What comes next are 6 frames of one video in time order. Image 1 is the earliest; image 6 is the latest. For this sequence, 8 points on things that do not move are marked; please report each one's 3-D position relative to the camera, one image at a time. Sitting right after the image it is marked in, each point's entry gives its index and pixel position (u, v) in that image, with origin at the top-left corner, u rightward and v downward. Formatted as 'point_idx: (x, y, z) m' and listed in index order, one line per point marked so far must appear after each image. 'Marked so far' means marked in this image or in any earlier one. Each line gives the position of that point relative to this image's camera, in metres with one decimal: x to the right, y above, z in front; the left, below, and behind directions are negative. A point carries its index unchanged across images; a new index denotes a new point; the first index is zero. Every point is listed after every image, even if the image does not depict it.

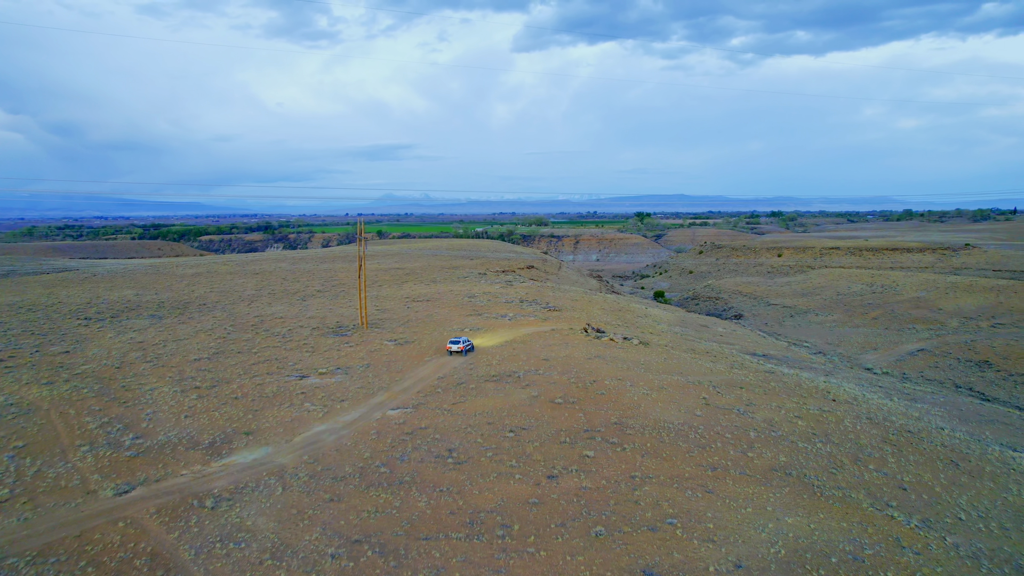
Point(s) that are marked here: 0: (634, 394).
0: (+2.5, -2.2, +14.2) m
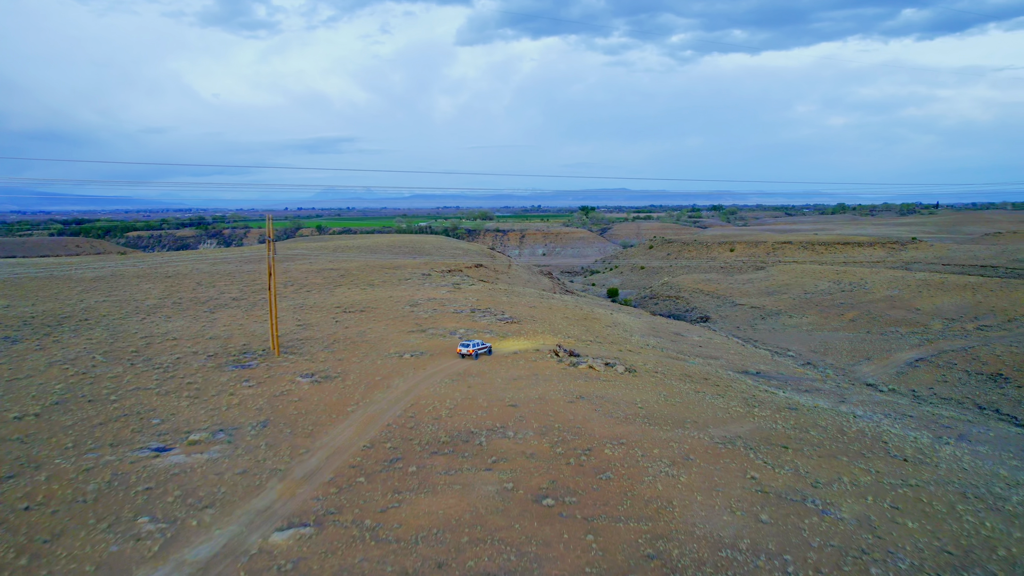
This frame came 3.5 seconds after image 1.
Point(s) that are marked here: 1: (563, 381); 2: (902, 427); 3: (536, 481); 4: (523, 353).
0: (+1.9, -2.6, +9.6) m
1: (+1.2, -2.2, +16.2) m
2: (+9.1, -3.3, +16.5) m
3: (+0.3, -2.6, +9.4) m
4: (+0.3, -1.8, +19.5) m
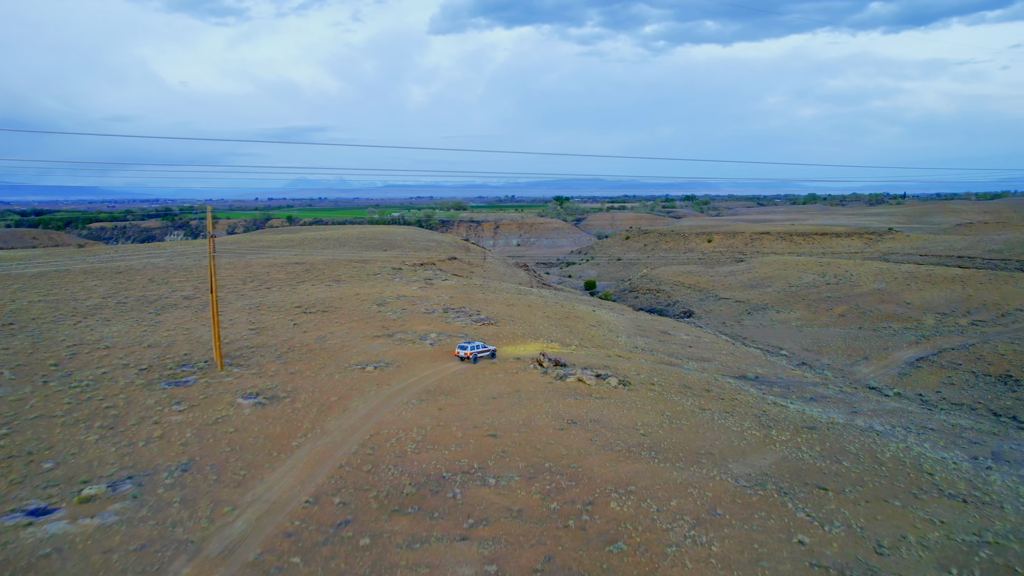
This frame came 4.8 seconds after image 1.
0: (+1.8, -2.8, +7.4) m
1: (+0.8, -2.2, +13.9) m
2: (+8.7, -3.3, +14.5) m
3: (+0.1, -2.7, +7.2) m
4: (-0.2, -1.9, +17.2) m
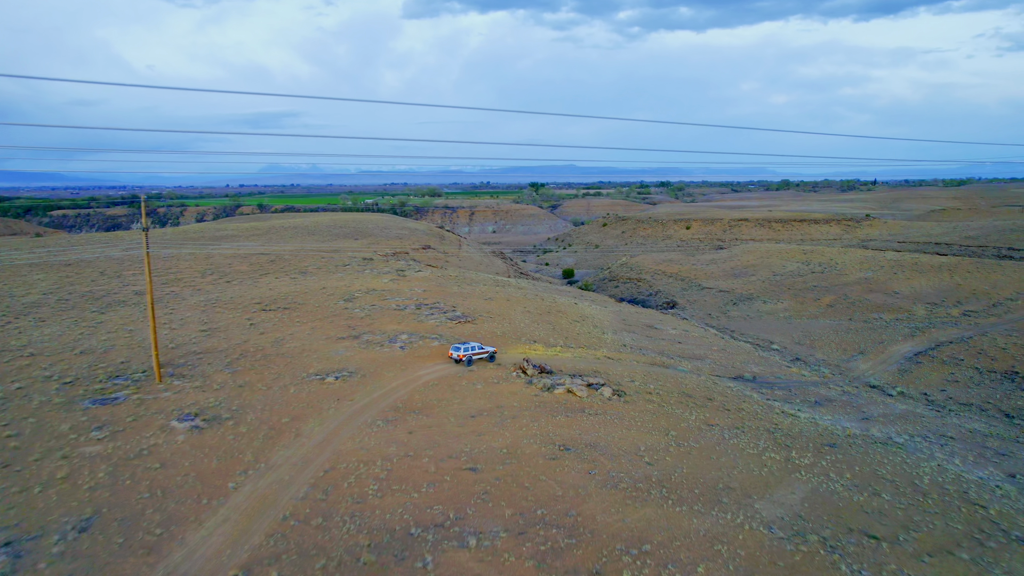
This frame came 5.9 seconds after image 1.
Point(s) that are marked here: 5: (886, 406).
0: (+1.7, -2.9, +5.6) m
1: (+0.5, -2.3, +12.1) m
2: (+8.4, -3.3, +13.0) m
3: (+0.1, -2.9, +5.3) m
4: (-0.7, -1.8, +15.3) m
5: (+10.6, -3.3, +19.9) m
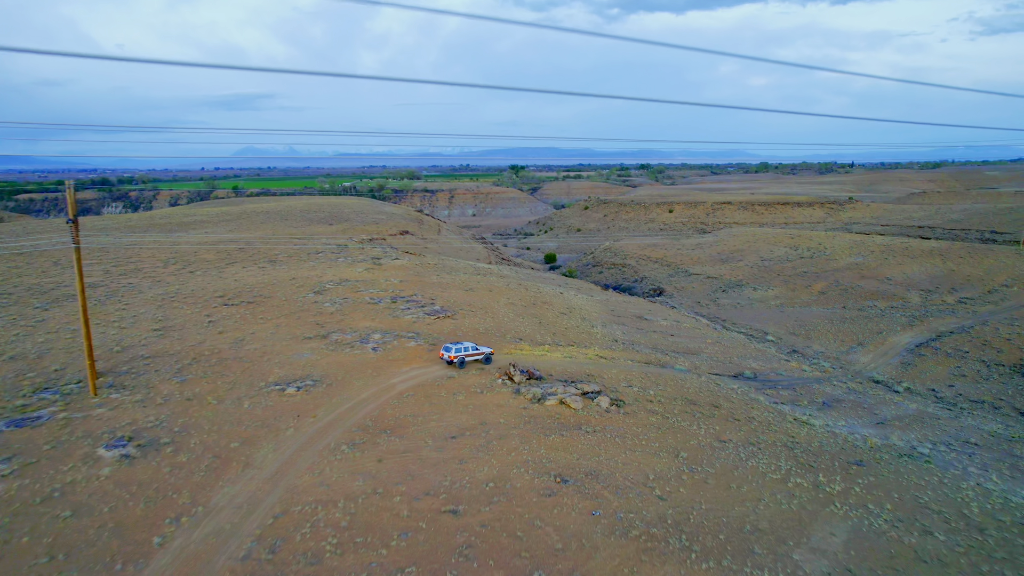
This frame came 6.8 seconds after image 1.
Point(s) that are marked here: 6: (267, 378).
0: (+1.7, -3.1, +4.0) m
1: (+0.3, -2.3, +10.5) m
2: (+8.1, -3.2, +11.6) m
3: (+0.1, -3.1, +3.7) m
4: (-0.9, -1.8, +13.7) m
5: (+10.2, -3.1, +18.6) m
6: (-4.9, -1.8, +14.1) m
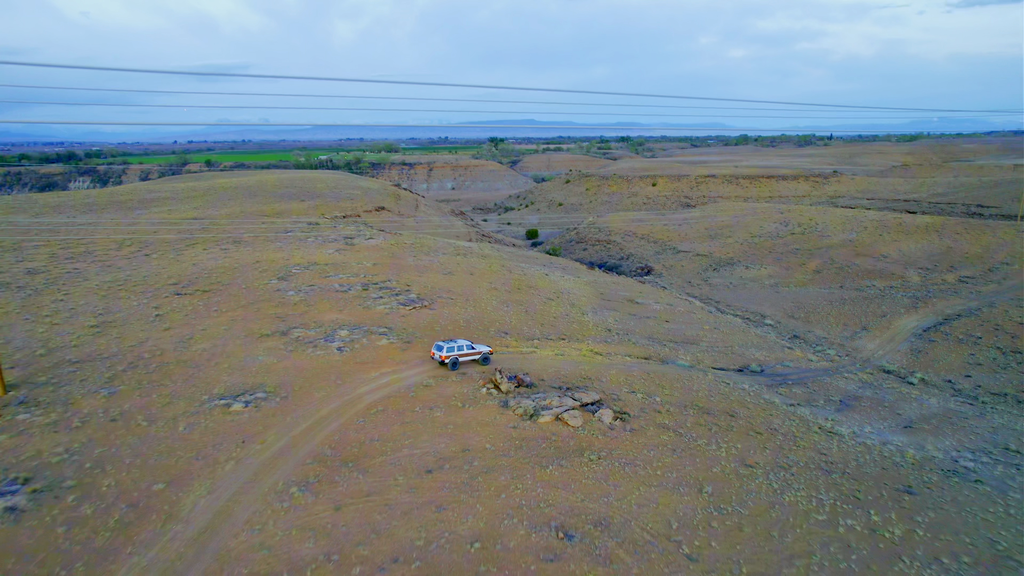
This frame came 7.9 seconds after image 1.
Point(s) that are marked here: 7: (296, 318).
0: (+1.7, -3.3, +2.2) m
1: (+0.1, -2.3, +8.6) m
2: (+8.0, -3.1, +10.0) m
3: (+0.1, -3.3, +1.9) m
4: (-1.2, -1.7, +11.8) m
5: (+9.8, -2.7, +17.0) m
6: (-5.1, -1.7, +12.0) m
7: (-5.3, -0.7, +17.0) m
